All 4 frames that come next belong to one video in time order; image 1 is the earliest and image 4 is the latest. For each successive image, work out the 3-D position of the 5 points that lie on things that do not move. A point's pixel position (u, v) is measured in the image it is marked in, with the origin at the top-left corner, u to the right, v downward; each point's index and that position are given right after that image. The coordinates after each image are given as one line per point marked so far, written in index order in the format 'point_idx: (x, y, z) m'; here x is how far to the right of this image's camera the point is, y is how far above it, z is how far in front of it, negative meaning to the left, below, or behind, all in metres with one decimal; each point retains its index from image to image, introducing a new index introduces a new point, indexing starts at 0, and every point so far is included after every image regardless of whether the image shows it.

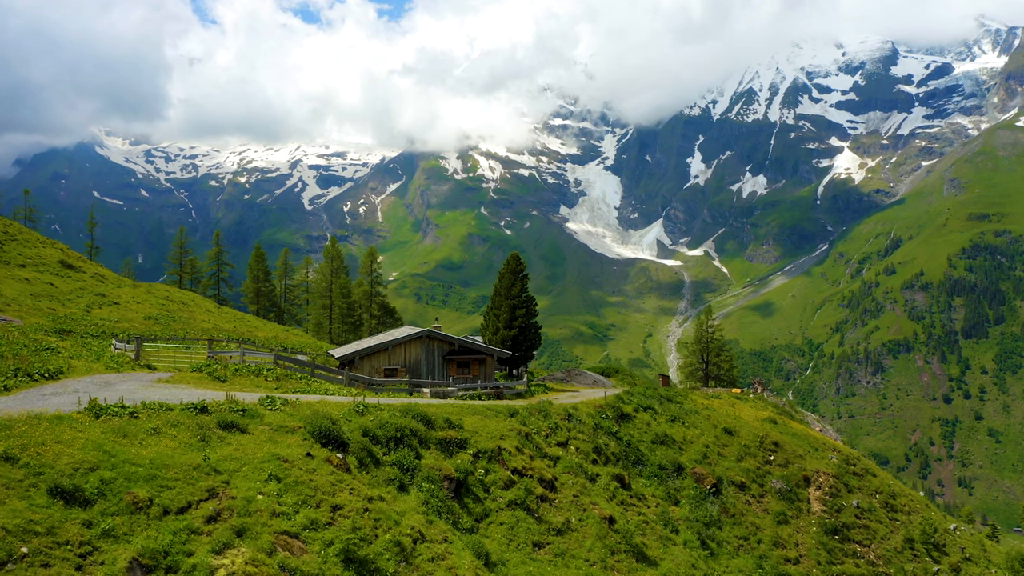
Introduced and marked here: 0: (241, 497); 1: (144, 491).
0: (-7.9, -6.1, +17.0) m
1: (-10.1, -5.6, +16.0) m
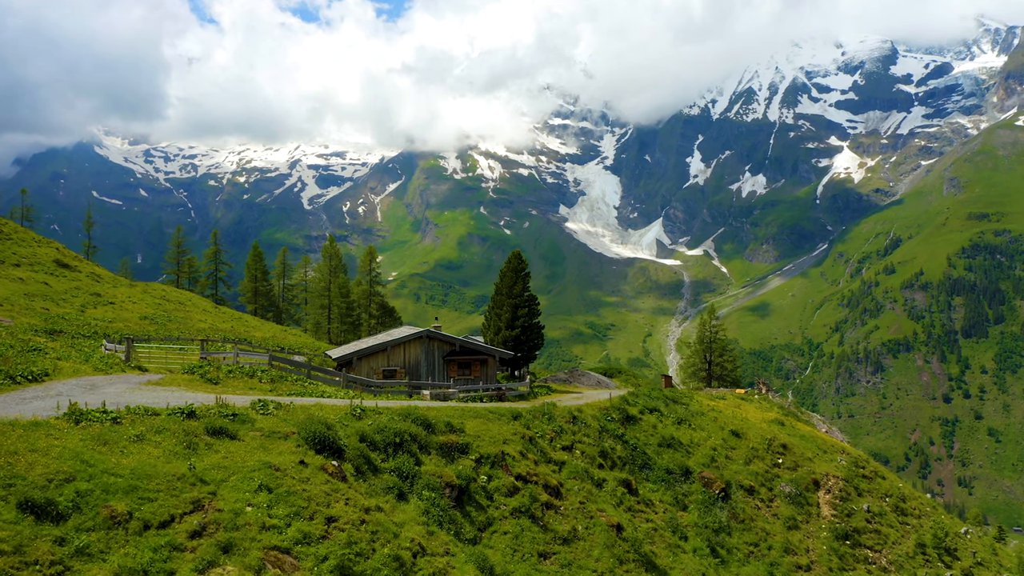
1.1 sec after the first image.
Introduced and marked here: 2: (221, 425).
0: (-7.7, -6.0, +15.8) m
1: (-9.9, -5.5, +14.8) m
2: (-9.8, -4.6, +19.6) m
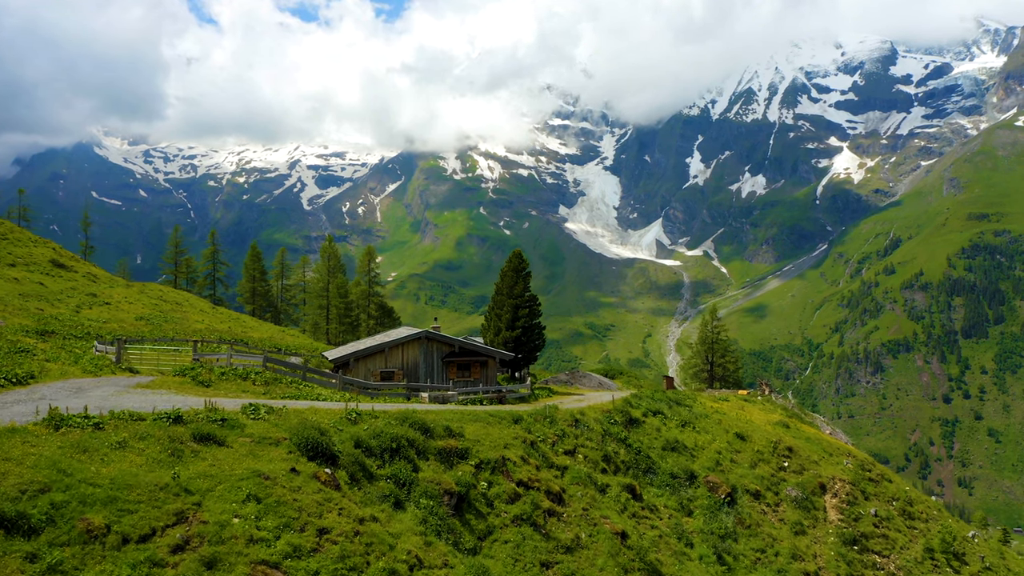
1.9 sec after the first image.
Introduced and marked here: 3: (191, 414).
0: (-7.7, -6.0, +14.9) m
1: (-9.8, -5.5, +13.9) m
2: (-9.7, -4.6, +18.7) m
3: (-10.9, -4.3, +19.8) m
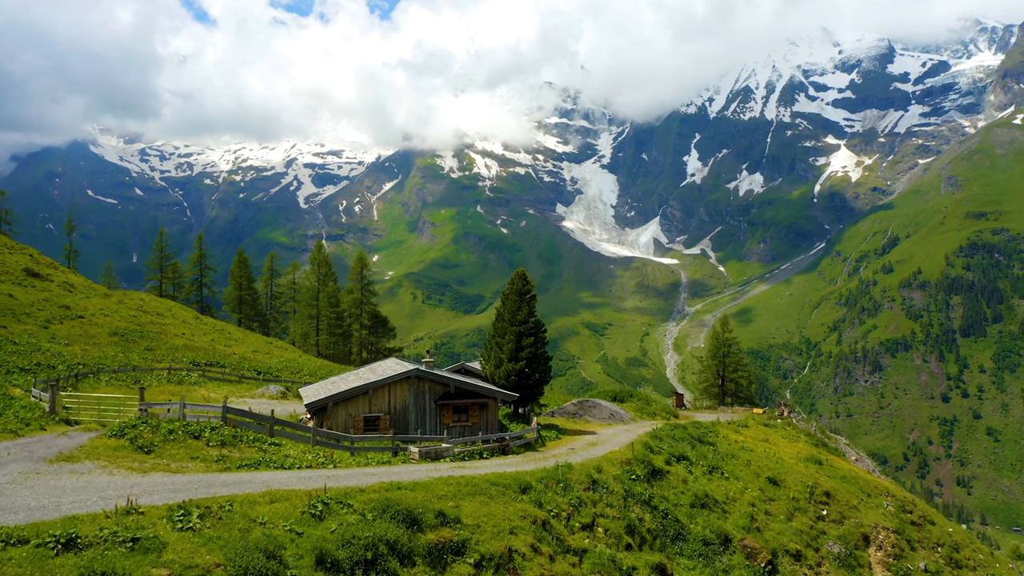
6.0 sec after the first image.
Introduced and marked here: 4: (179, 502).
0: (-7.3, -7.8, +9.8) m
1: (-9.5, -7.3, +8.8) m
2: (-9.4, -6.4, +13.6) m
3: (-10.6, -6.2, +14.7) m
4: (-9.9, -6.4, +17.6) m
